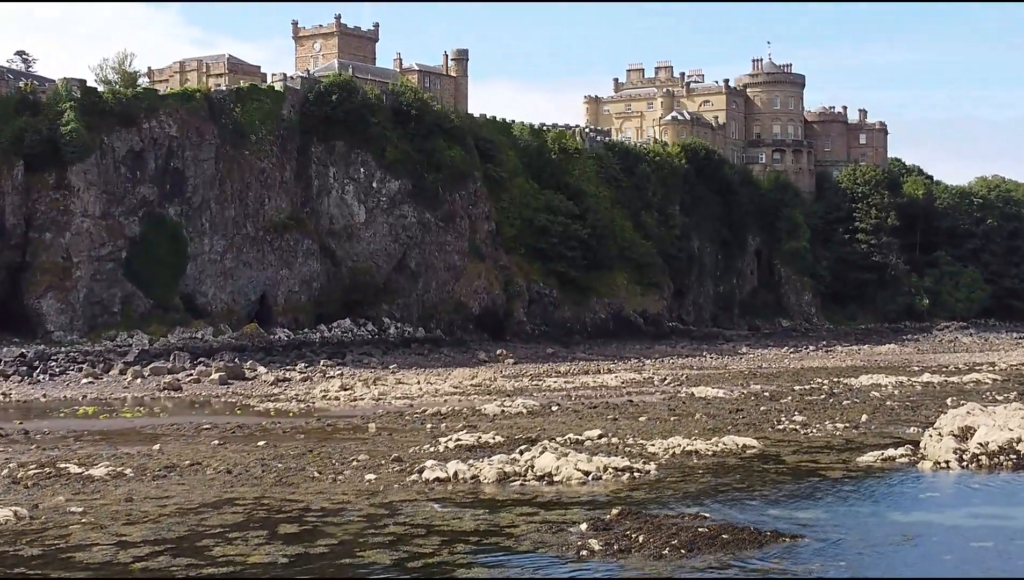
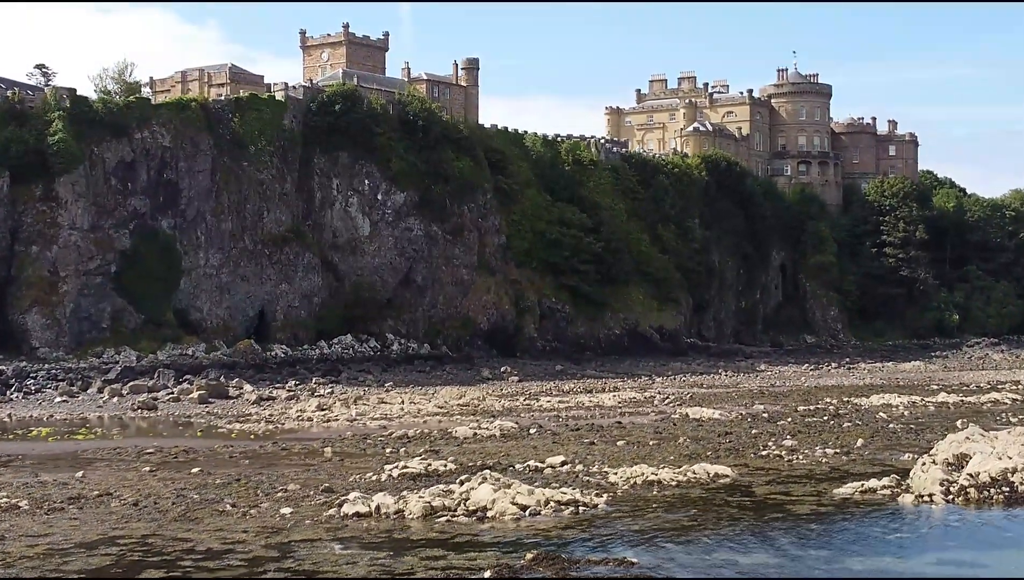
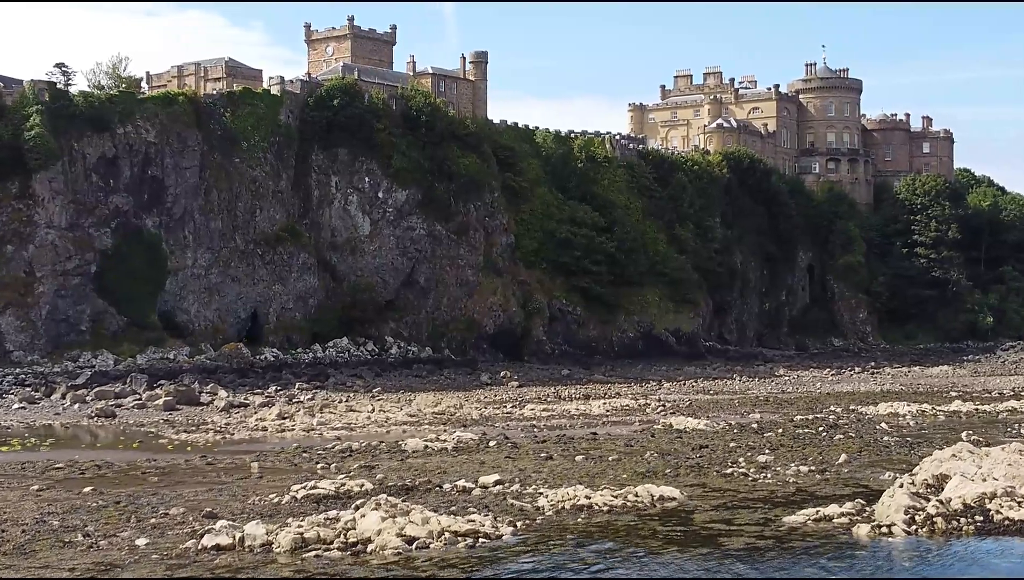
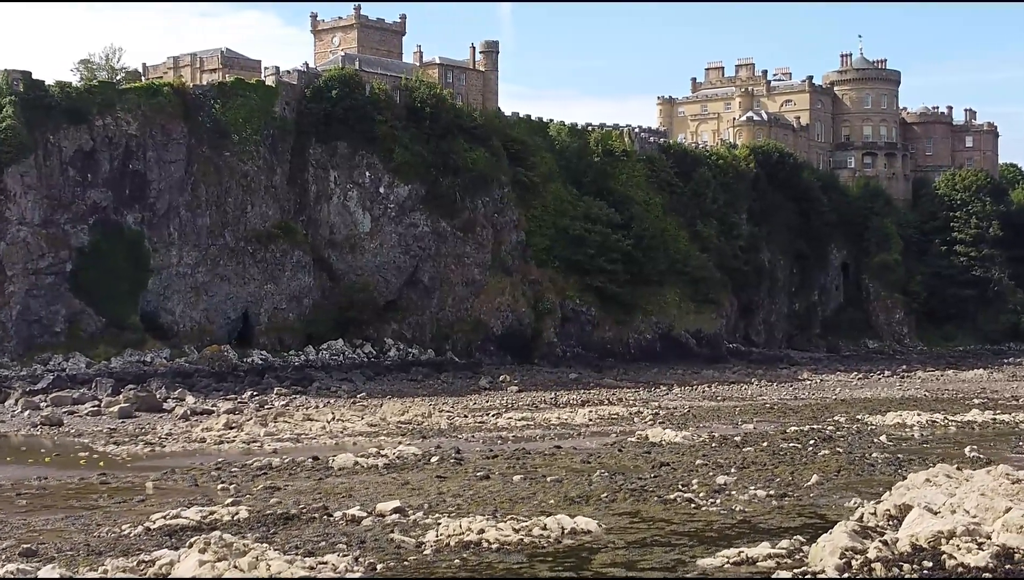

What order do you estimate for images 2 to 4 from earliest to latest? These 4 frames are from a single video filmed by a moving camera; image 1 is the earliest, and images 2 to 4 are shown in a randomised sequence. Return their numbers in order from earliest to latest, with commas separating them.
2, 3, 4
